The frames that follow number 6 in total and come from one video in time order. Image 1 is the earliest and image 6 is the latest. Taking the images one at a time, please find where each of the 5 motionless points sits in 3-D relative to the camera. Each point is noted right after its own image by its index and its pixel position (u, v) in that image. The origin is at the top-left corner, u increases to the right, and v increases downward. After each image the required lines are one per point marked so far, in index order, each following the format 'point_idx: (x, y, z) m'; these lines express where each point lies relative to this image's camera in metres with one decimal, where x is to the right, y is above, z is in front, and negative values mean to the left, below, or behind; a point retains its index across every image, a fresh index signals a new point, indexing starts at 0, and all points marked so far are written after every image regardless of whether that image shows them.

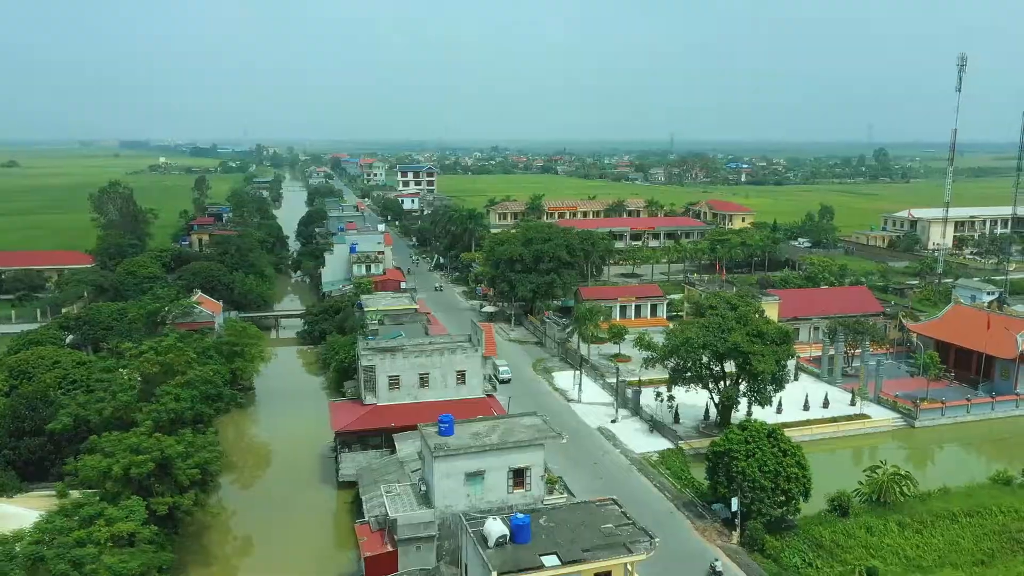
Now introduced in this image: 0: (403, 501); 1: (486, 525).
0: (-1.9, -3.7, +12.5) m
1: (-0.3, -3.1, +9.3) m
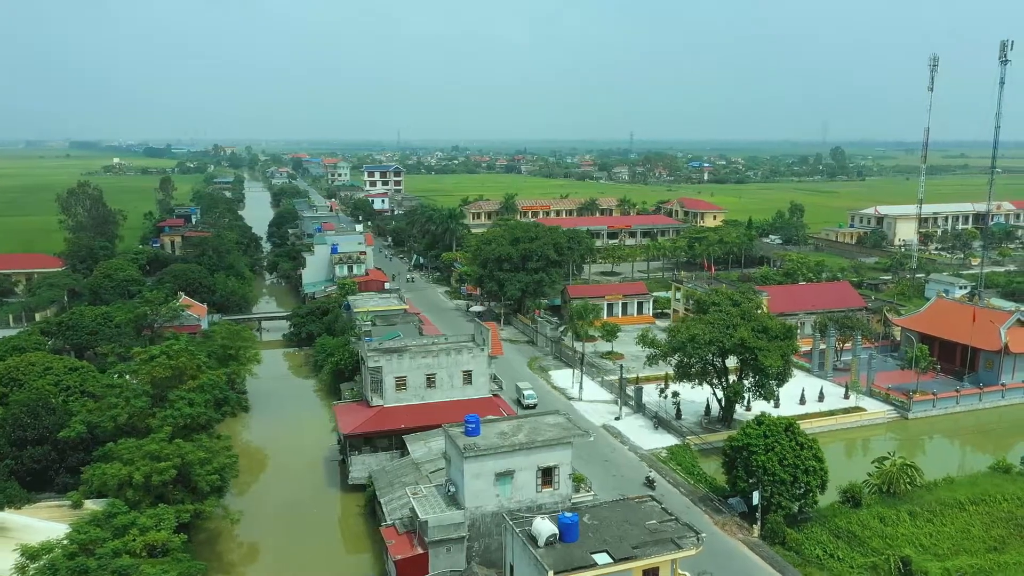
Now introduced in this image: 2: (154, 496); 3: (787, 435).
0: (-1.4, -3.7, +12.4) m
1: (+0.3, -3.0, +9.2) m
2: (-5.9, -3.4, +11.9) m
3: (+5.5, -2.9, +14.4) m
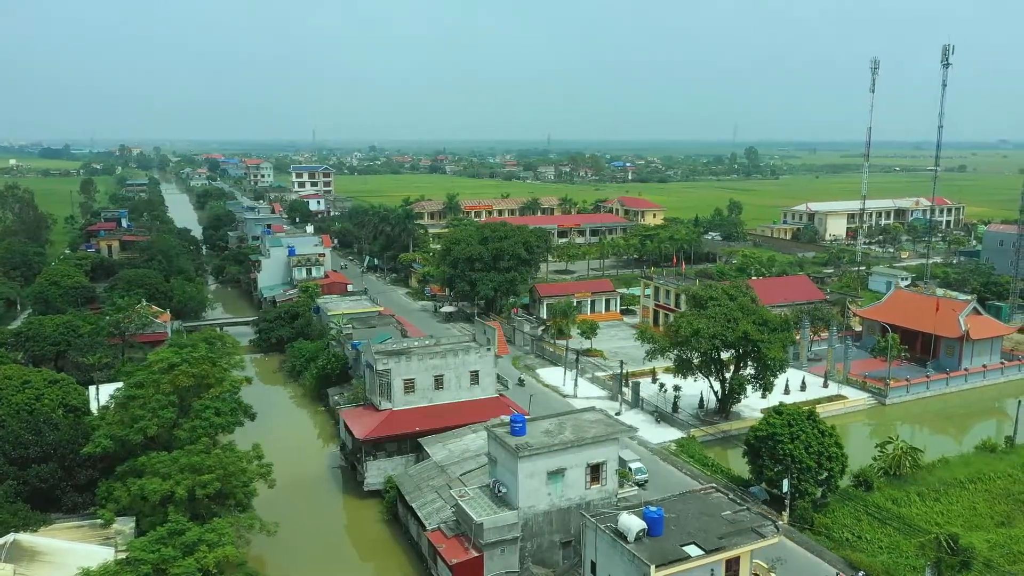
0: (-0.6, -3.7, +12.2) m
1: (+1.4, -3.0, +9.2) m
2: (-5.0, -3.5, +11.3) m
3: (+6.1, -2.8, +14.8) m
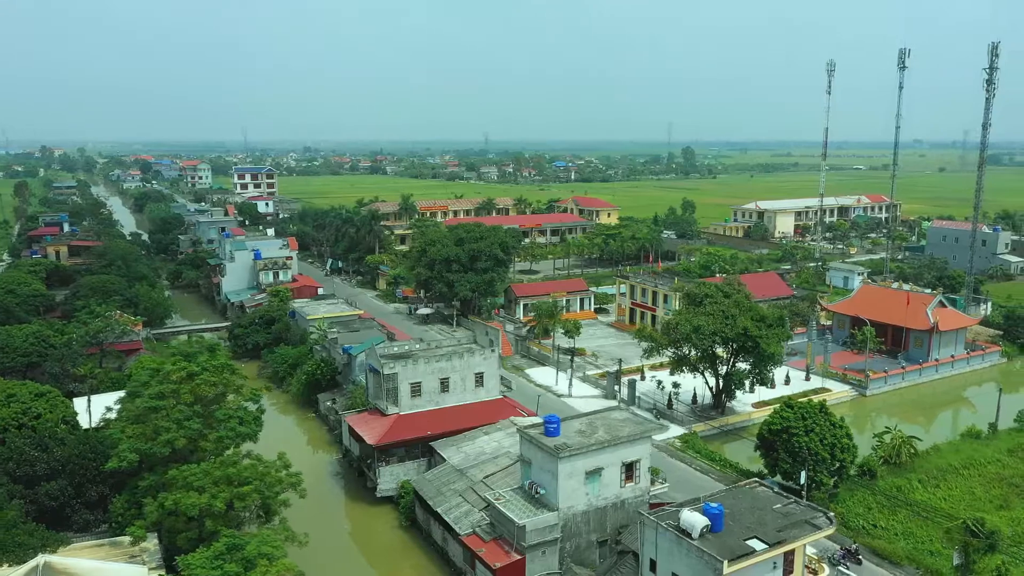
0: (+0.1, -3.7, +12.2) m
1: (+2.2, -3.0, +9.3) m
2: (-4.3, -3.6, +10.9) m
3: (+6.5, -2.7, +15.2) m
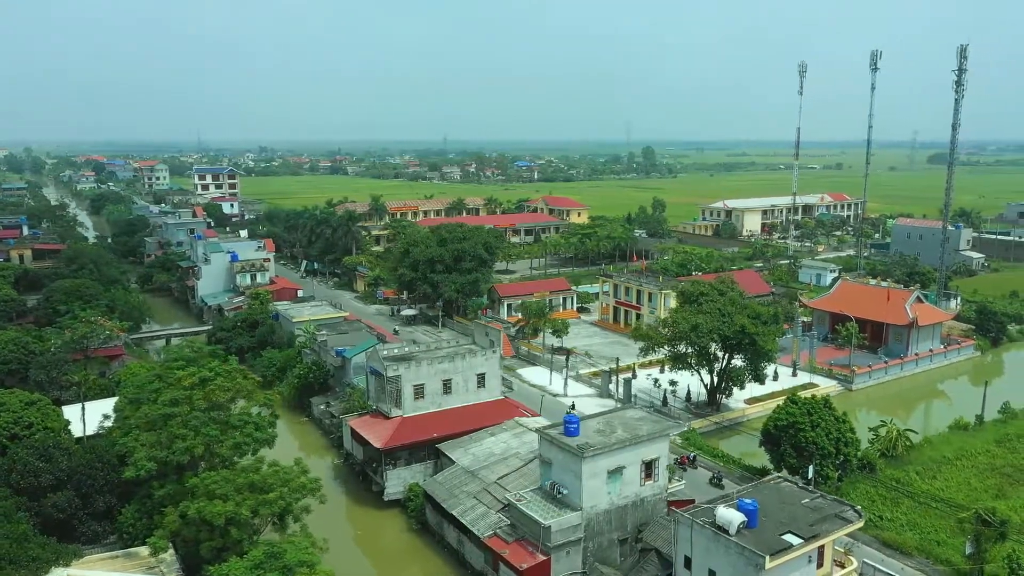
0: (+0.4, -3.7, +12.2) m
1: (+2.7, -2.9, +9.4) m
2: (-3.9, -3.6, +10.7) m
3: (+6.8, -2.6, +15.5) m
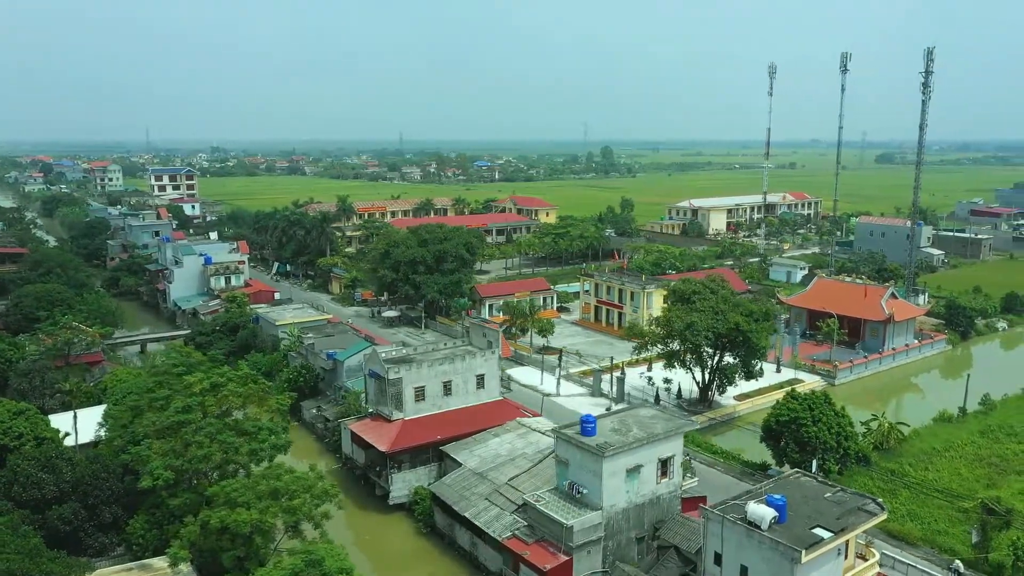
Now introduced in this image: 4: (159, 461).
0: (+0.7, -3.7, +12.2) m
1: (+3.1, -2.9, +9.5) m
2: (-3.5, -3.7, +10.5) m
3: (+6.9, -2.6, +15.8) m
4: (-5.5, -2.7, +11.1) m
